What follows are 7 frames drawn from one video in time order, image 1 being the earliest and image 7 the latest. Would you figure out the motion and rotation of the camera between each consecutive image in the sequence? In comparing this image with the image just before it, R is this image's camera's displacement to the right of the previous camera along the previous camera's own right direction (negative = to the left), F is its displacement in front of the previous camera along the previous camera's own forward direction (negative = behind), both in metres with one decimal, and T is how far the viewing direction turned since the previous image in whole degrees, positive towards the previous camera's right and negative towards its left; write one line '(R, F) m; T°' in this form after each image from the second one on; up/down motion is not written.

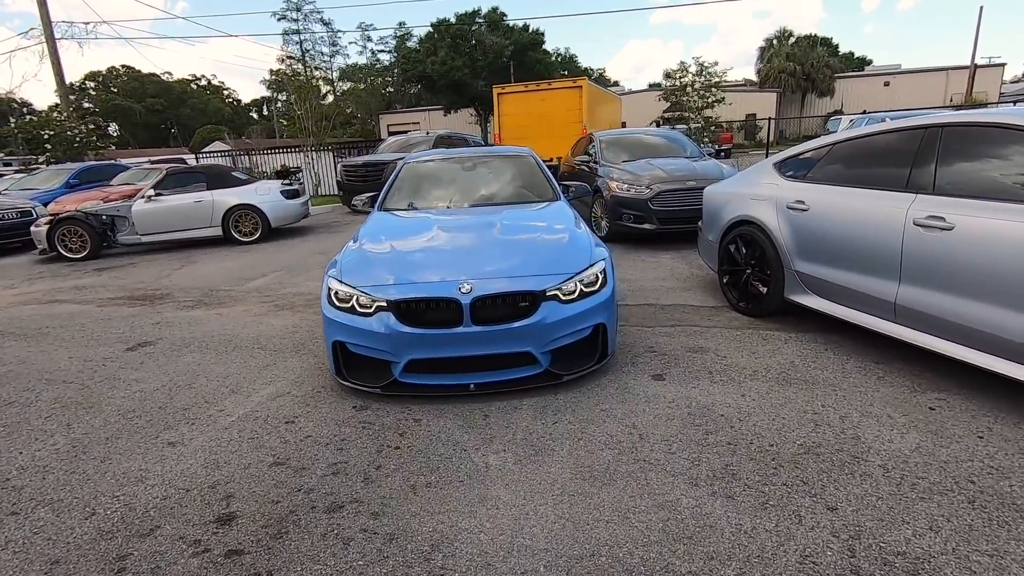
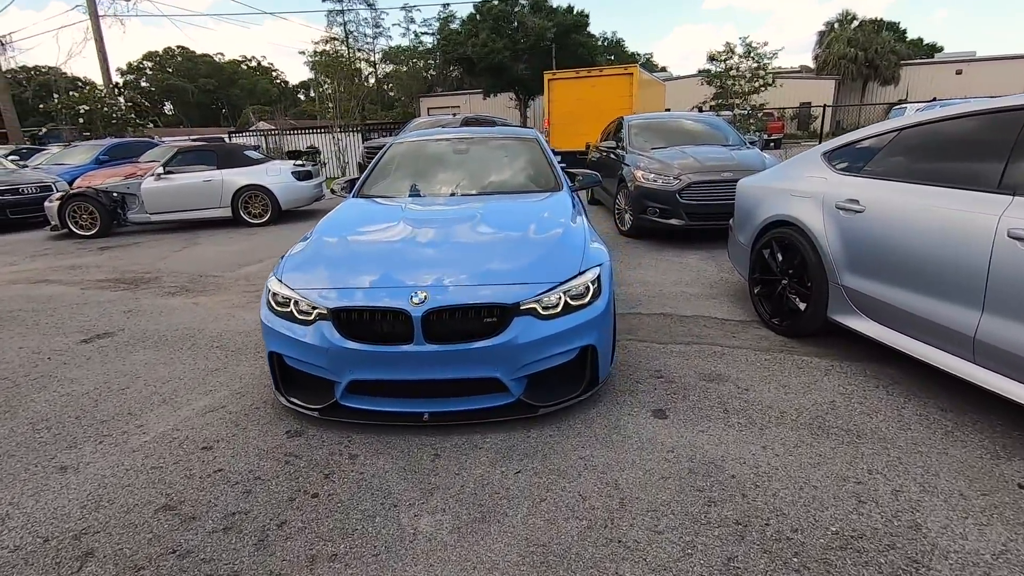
(+0.4, +0.7) m; -4°
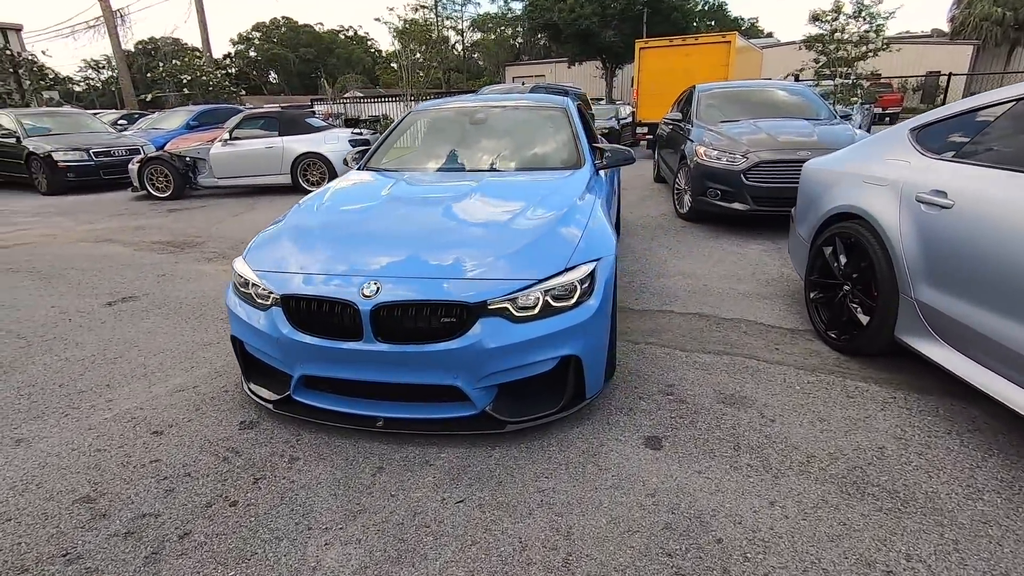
(+0.5, +0.5) m; -8°
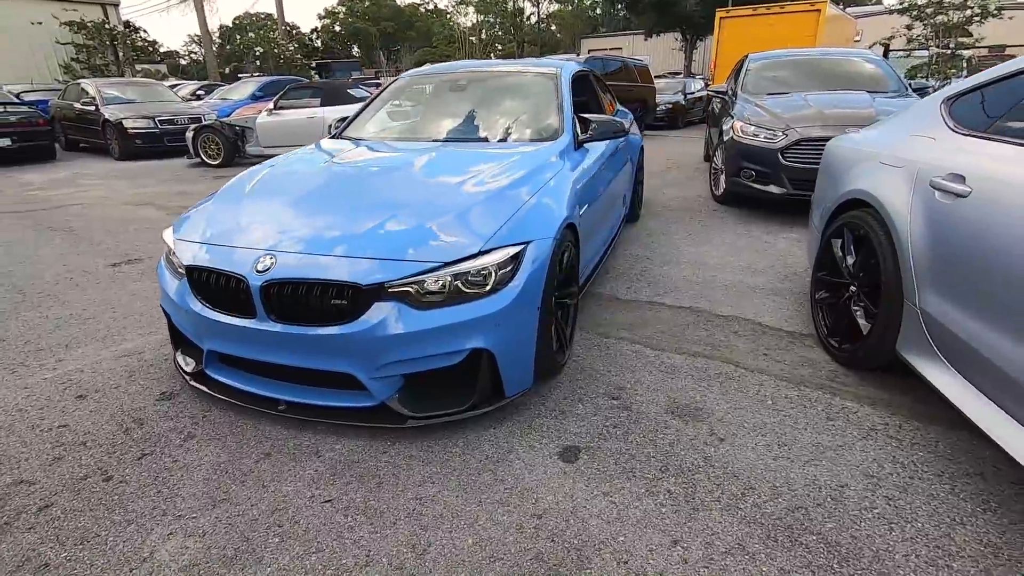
(+0.7, +0.3) m; -7°
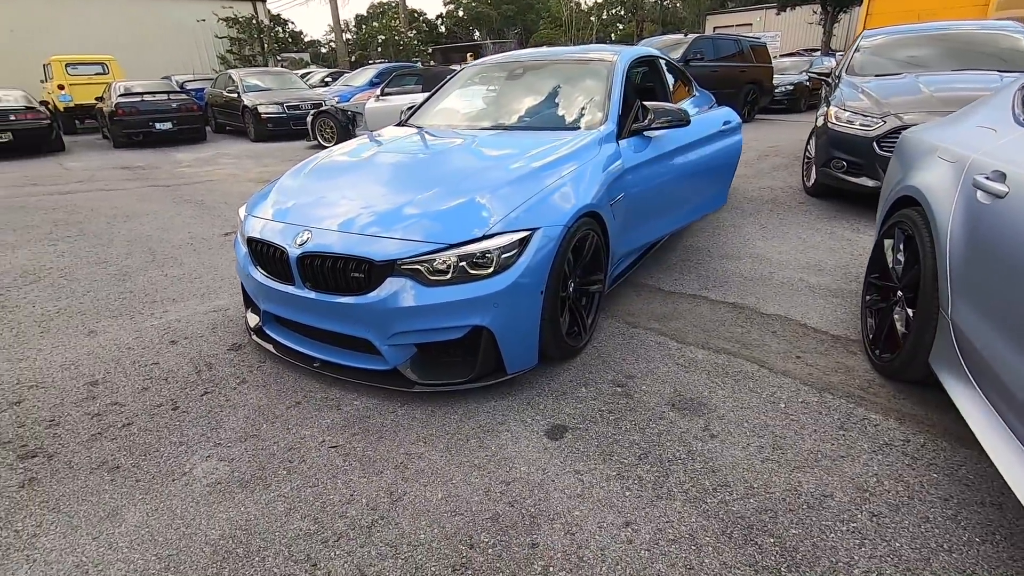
(+0.5, -0.1) m; -11°
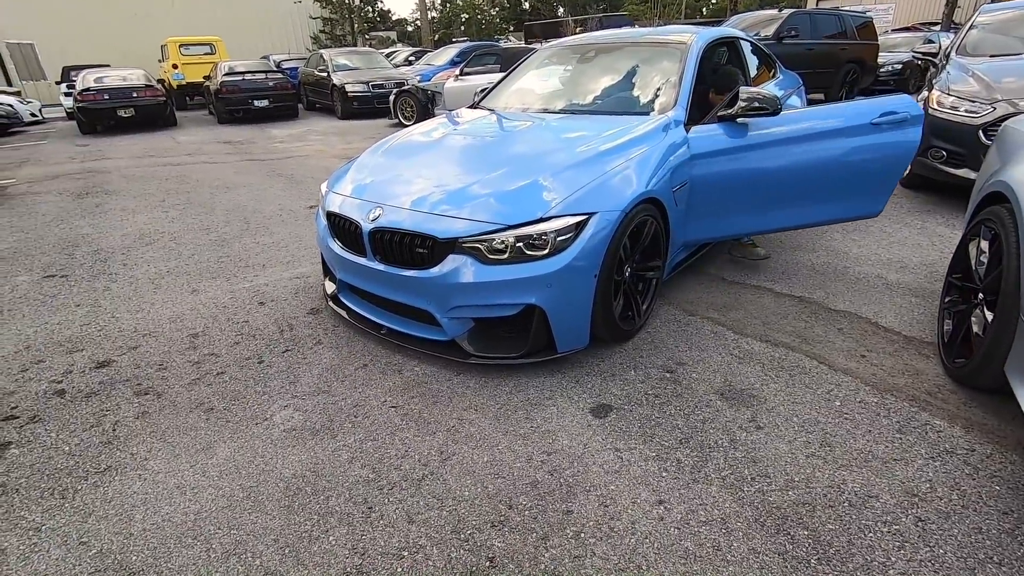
(+0.1, -0.1) m; -7°
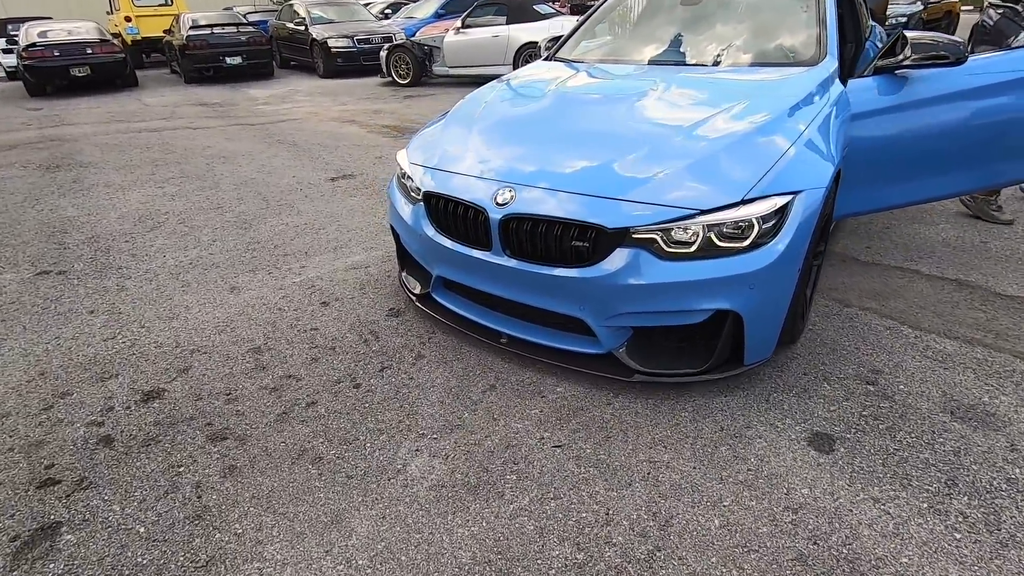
(-0.8, +0.6) m; +3°
